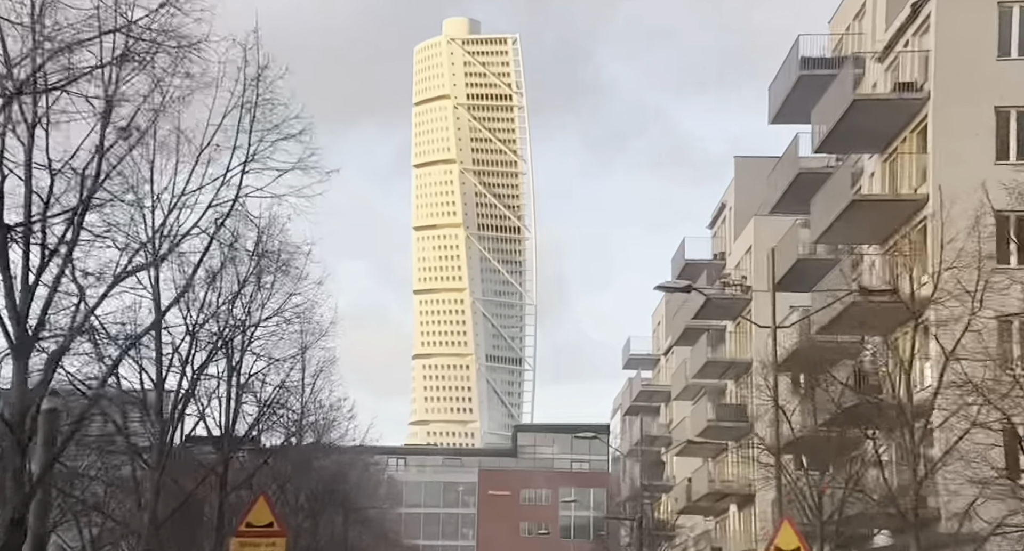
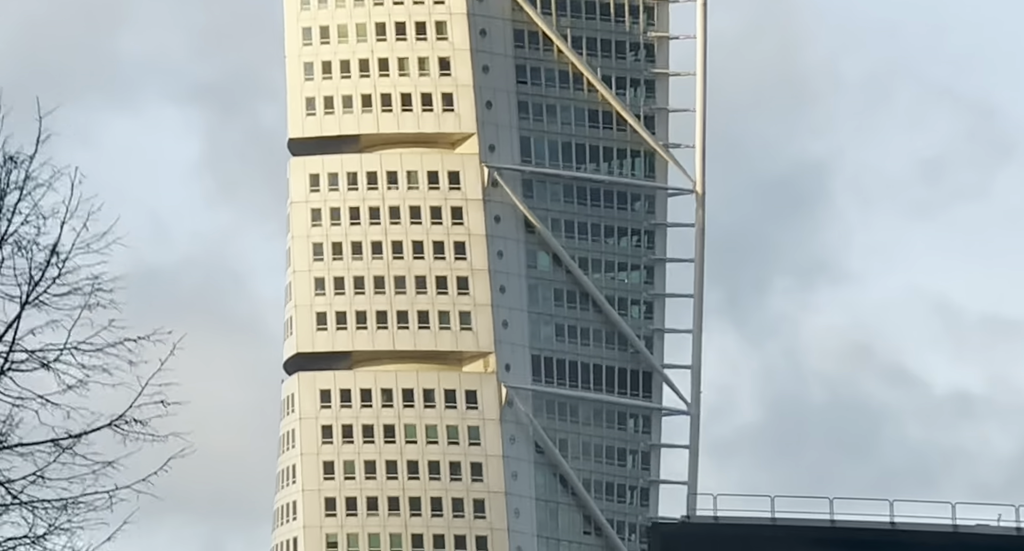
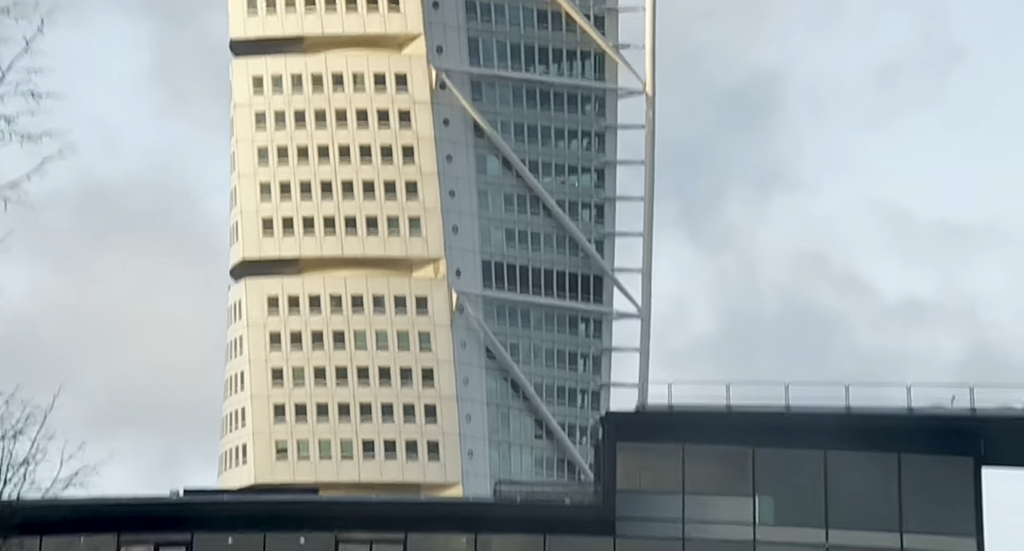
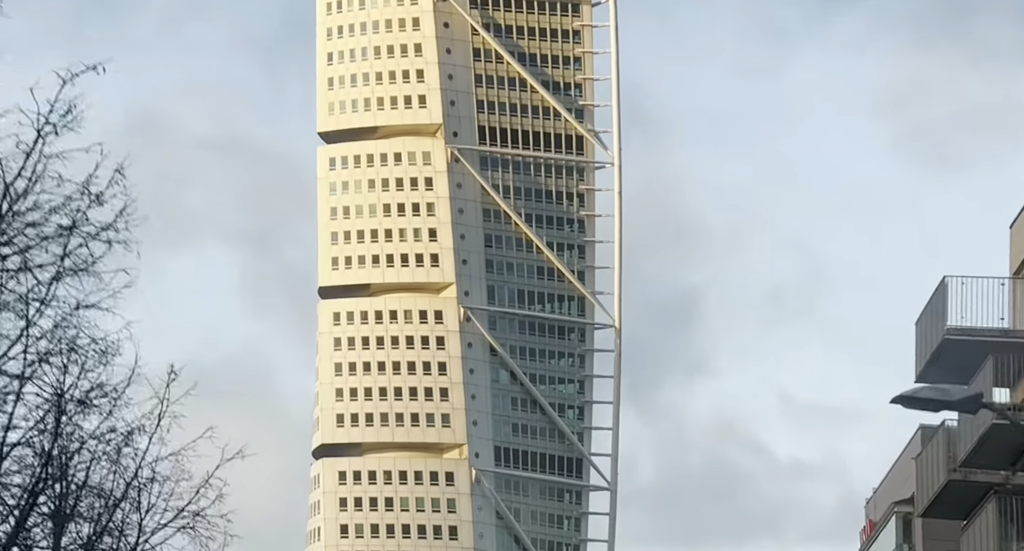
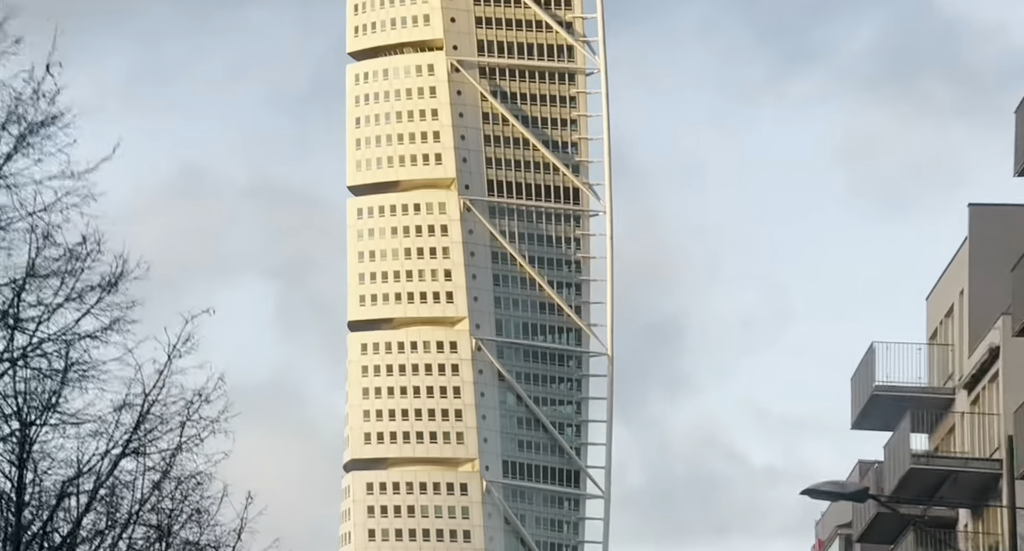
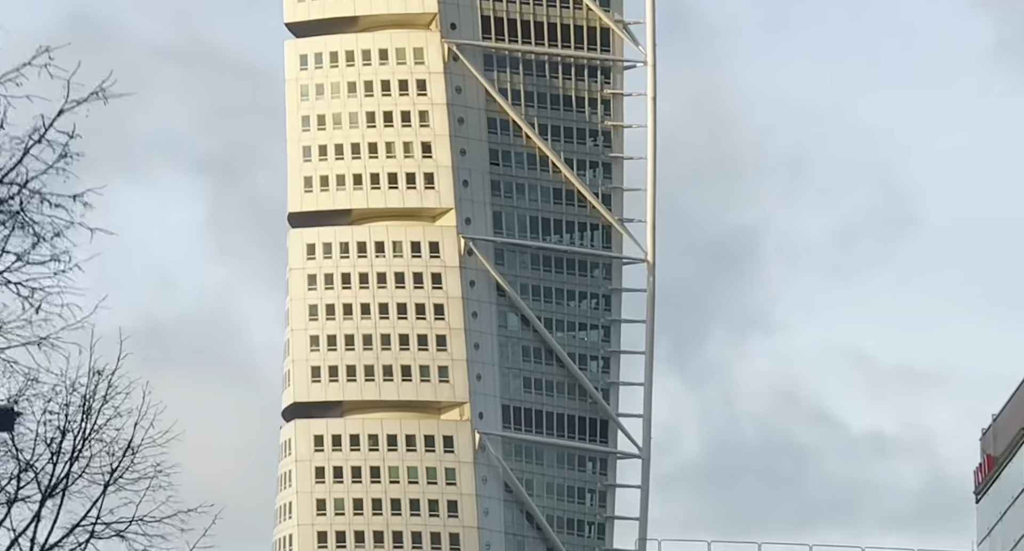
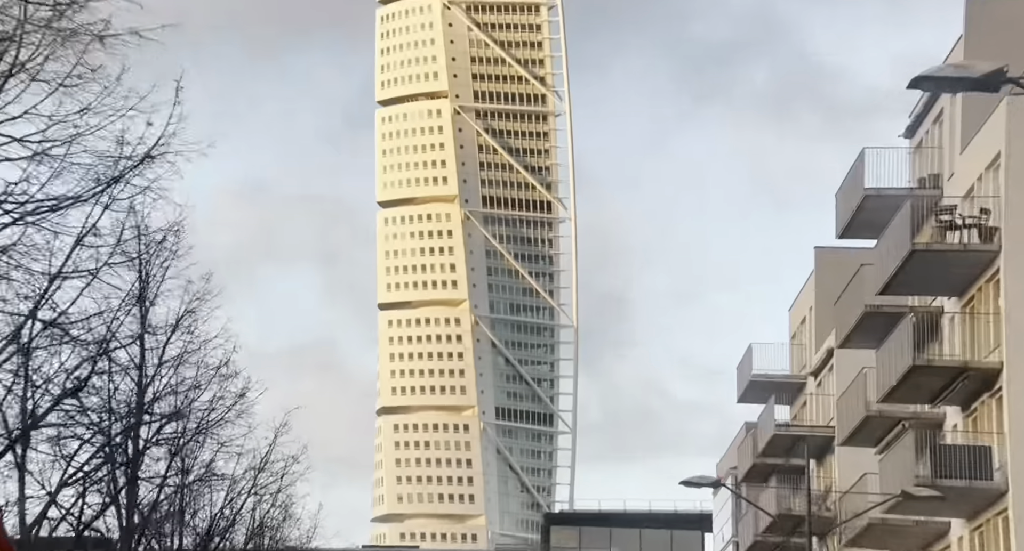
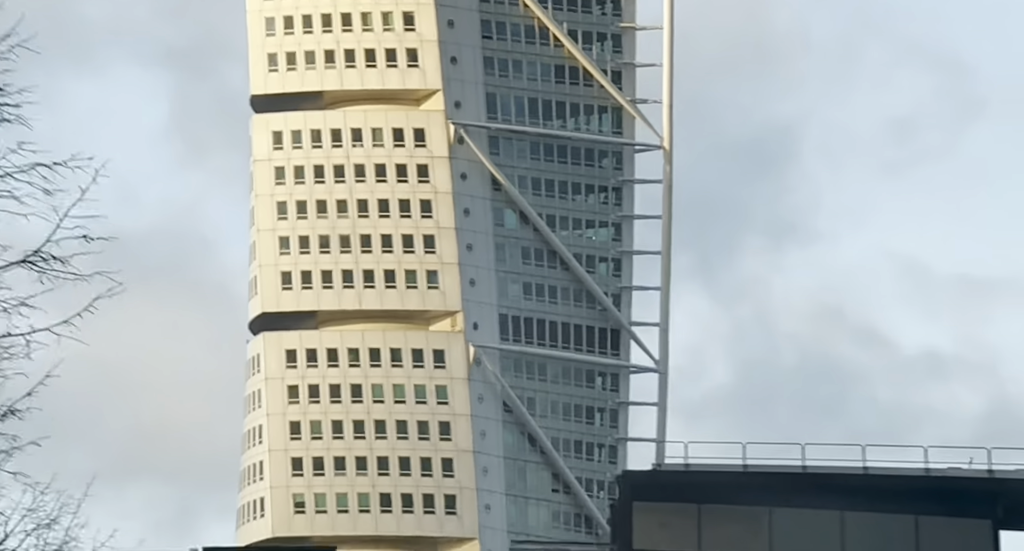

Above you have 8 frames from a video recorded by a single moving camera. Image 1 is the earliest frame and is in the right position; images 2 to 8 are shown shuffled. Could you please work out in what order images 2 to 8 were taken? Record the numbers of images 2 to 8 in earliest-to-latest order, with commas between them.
7, 5, 4, 6, 2, 8, 3
